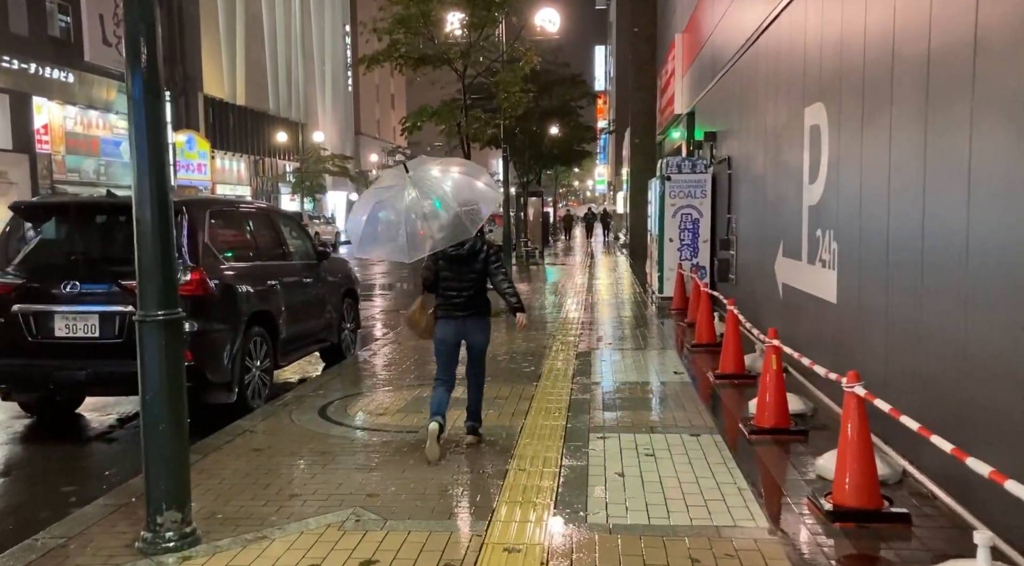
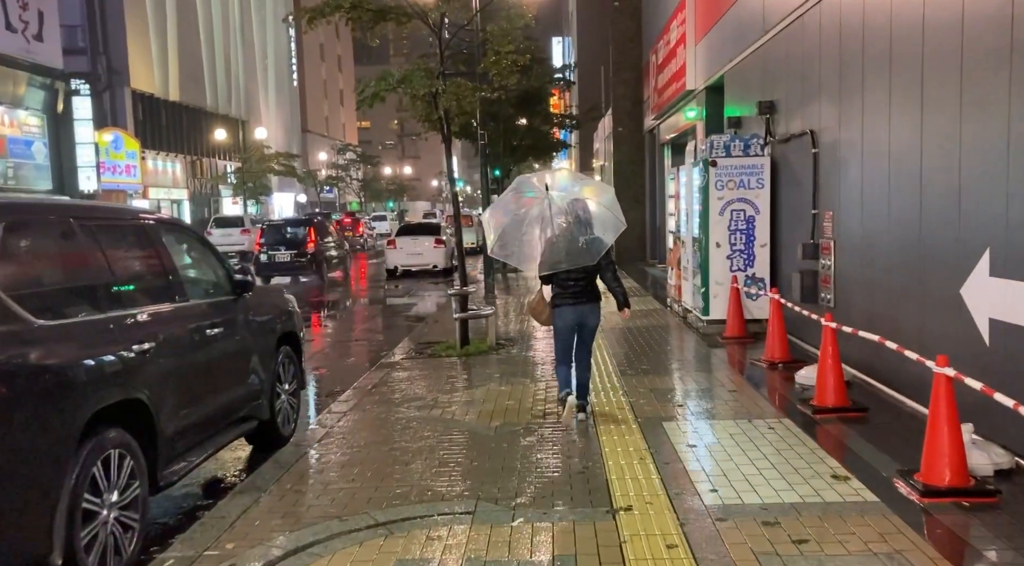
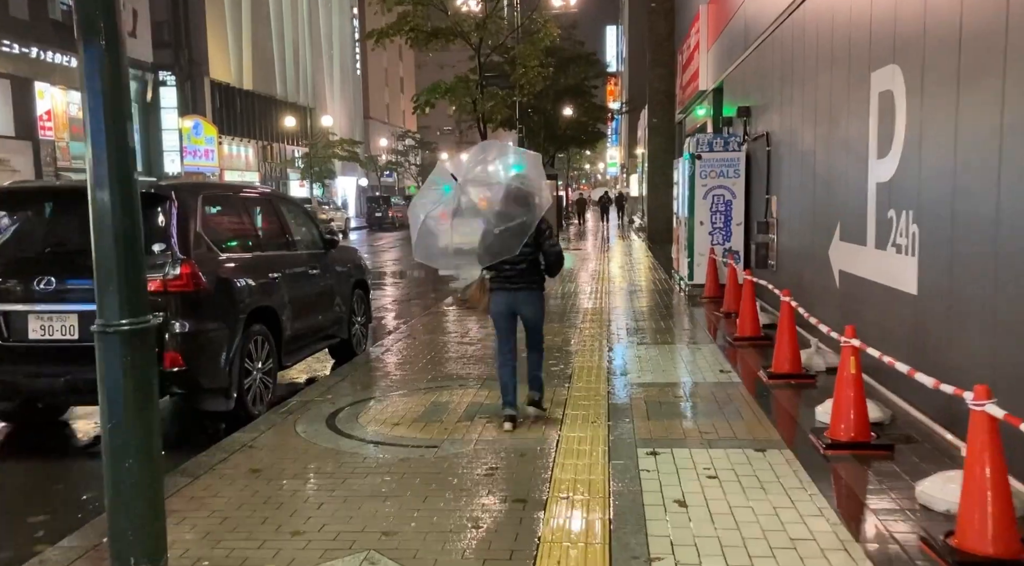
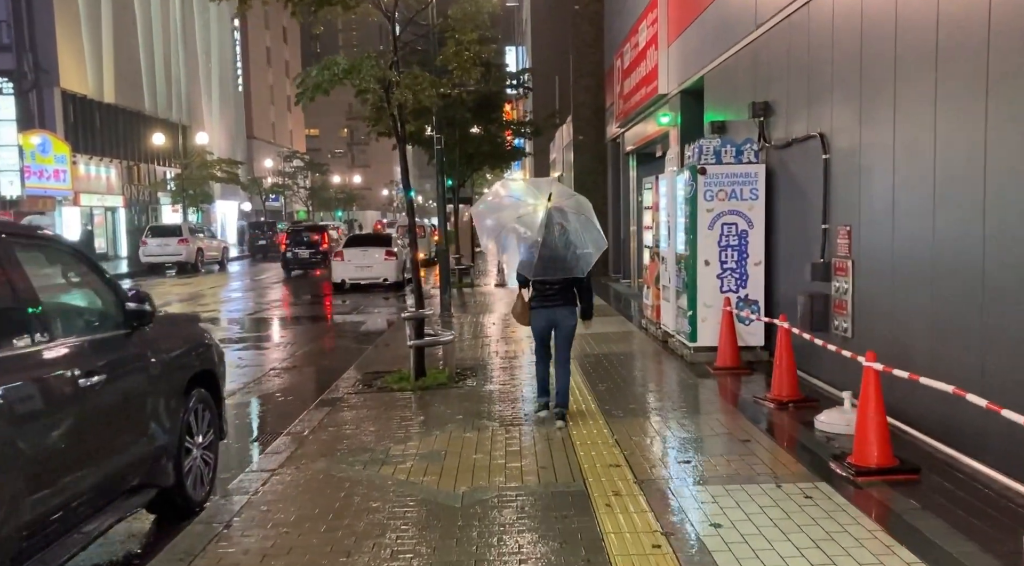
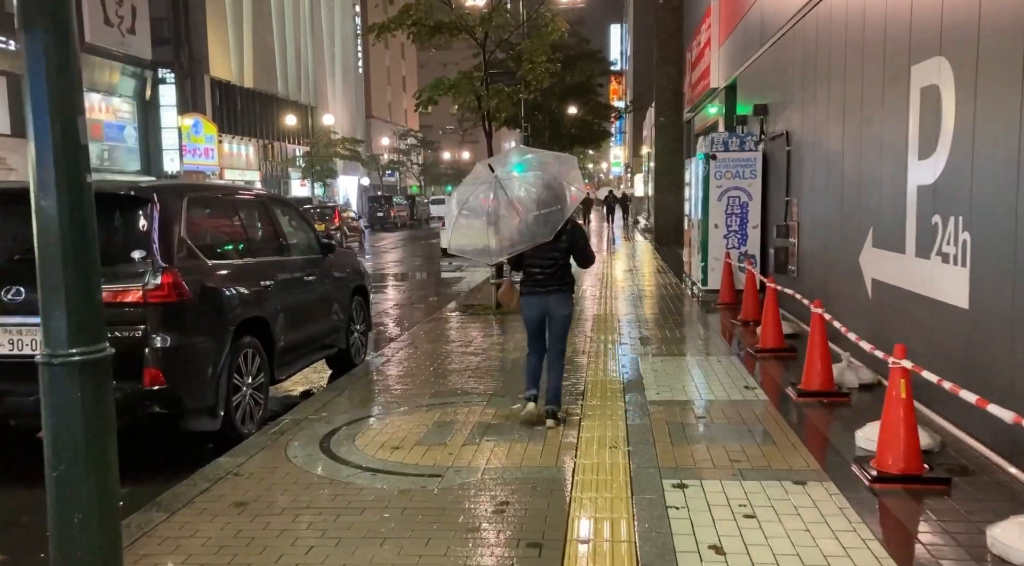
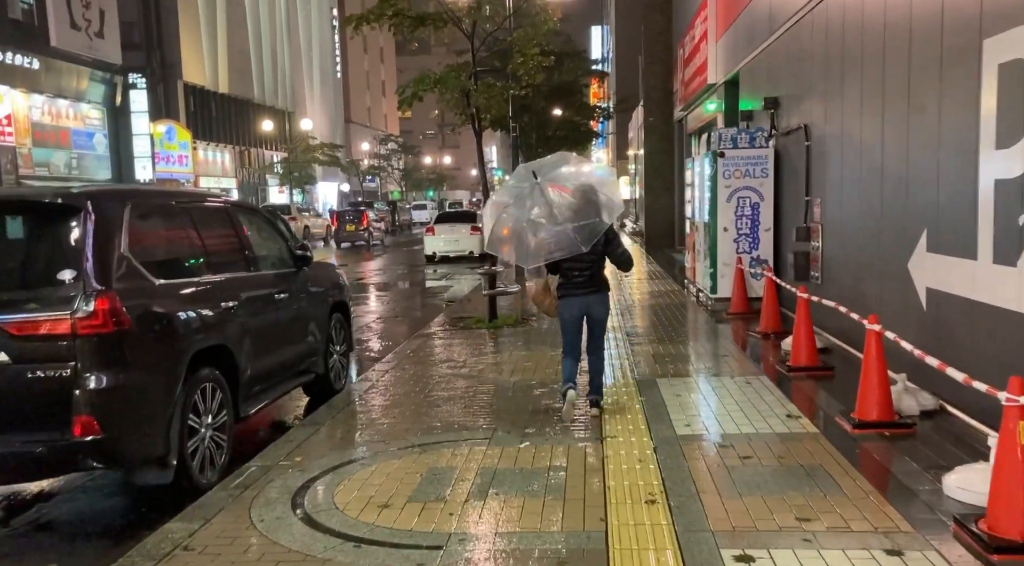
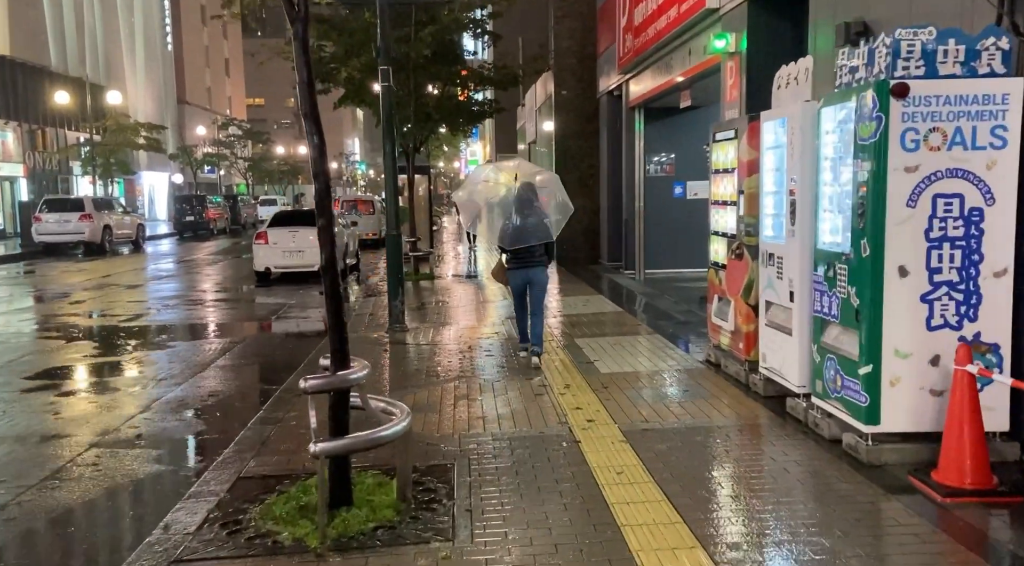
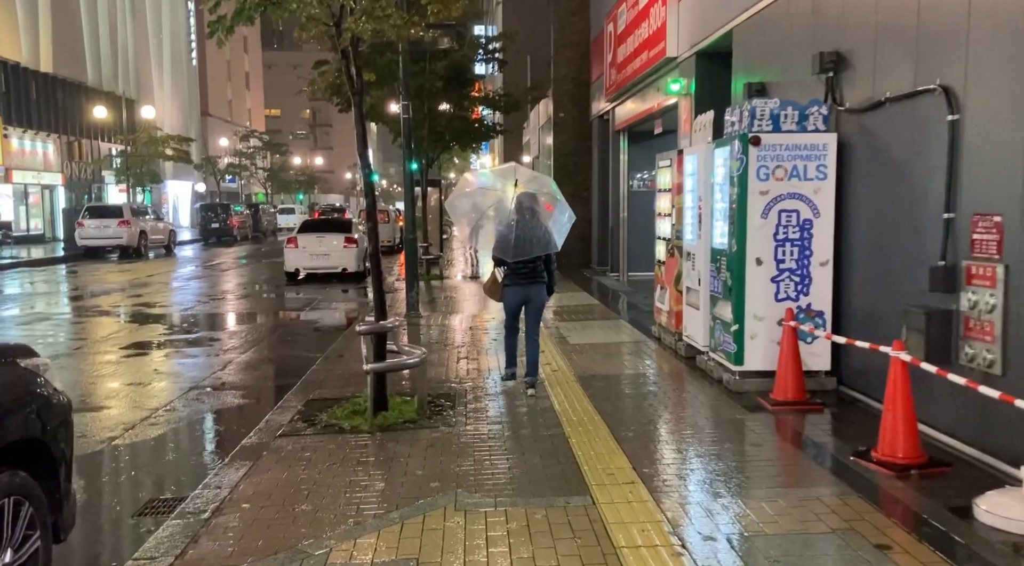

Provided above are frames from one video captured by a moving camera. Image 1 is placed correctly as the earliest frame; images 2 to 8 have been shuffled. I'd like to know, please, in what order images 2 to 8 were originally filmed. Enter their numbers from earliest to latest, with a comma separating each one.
3, 5, 6, 2, 4, 8, 7
